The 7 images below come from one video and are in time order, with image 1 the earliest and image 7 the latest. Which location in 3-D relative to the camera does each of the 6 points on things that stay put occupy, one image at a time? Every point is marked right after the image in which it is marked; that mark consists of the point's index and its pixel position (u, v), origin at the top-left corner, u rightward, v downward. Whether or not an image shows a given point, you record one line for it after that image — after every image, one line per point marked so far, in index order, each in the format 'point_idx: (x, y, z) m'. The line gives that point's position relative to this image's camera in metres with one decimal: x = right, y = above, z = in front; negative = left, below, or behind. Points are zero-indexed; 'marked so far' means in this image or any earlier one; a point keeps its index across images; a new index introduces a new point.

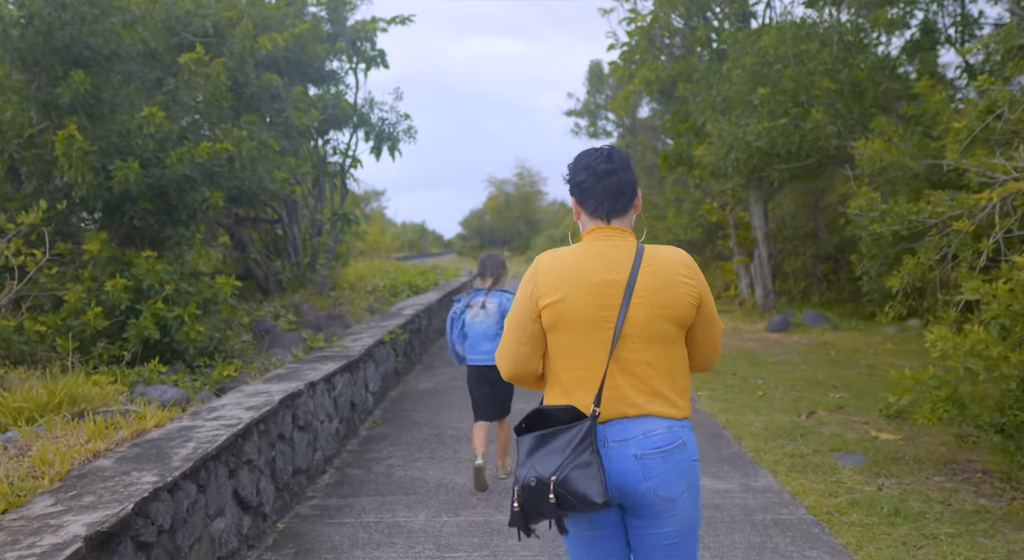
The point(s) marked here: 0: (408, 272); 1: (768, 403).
0: (-2.4, +0.2, +18.5) m
1: (+2.4, -1.1, +7.4) m
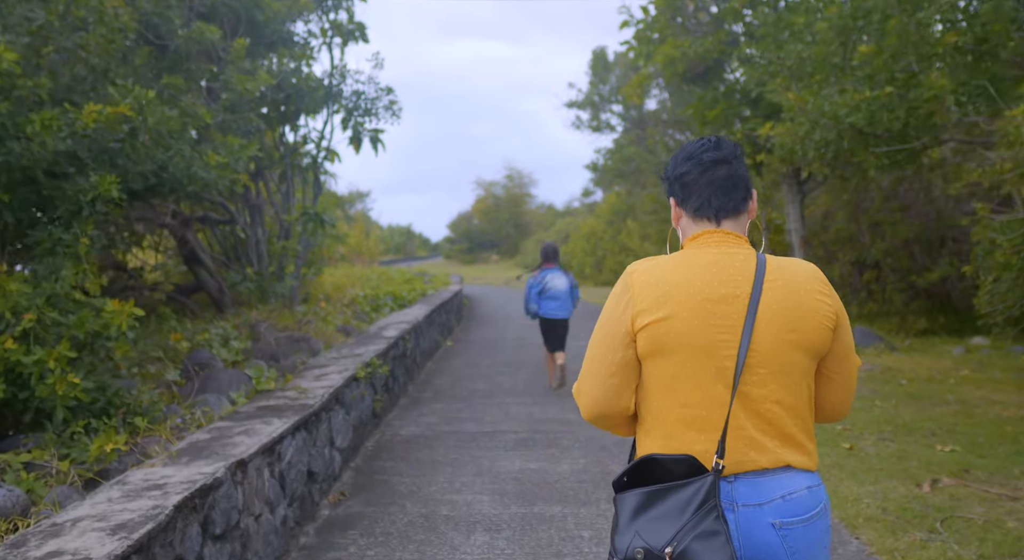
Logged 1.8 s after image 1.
0: (-2.4, 0.0, +16.6) m
1: (+2.5, -1.3, +5.6) m
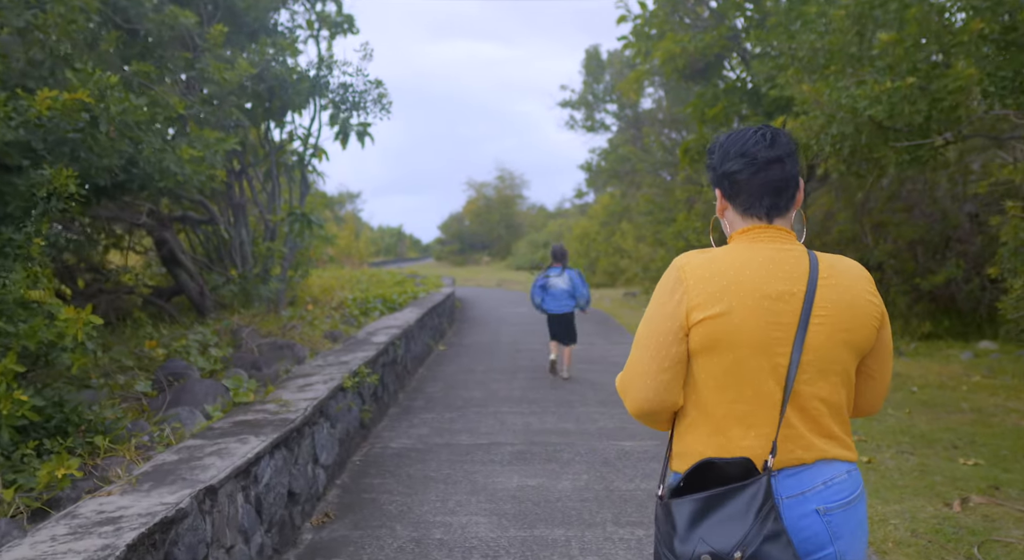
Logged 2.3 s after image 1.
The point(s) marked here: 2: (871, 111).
0: (-2.6, -0.1, +16.2) m
1: (+2.4, -1.3, +5.3) m
2: (+2.5, +1.2, +5.7) m
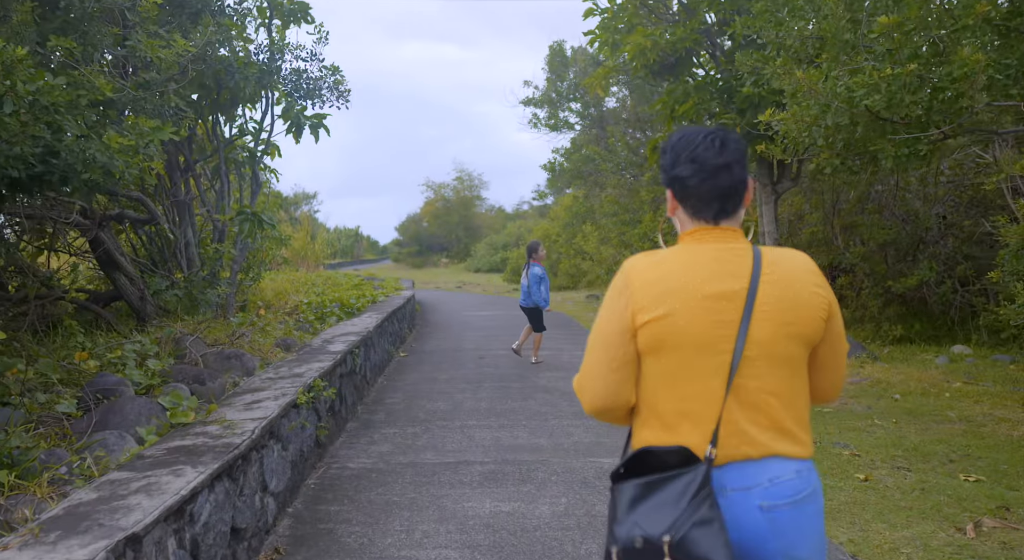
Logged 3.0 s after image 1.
0: (-3.3, -0.1, +15.6) m
1: (+2.3, -1.3, +4.9) m
2: (+2.3, +1.2, +5.3) m
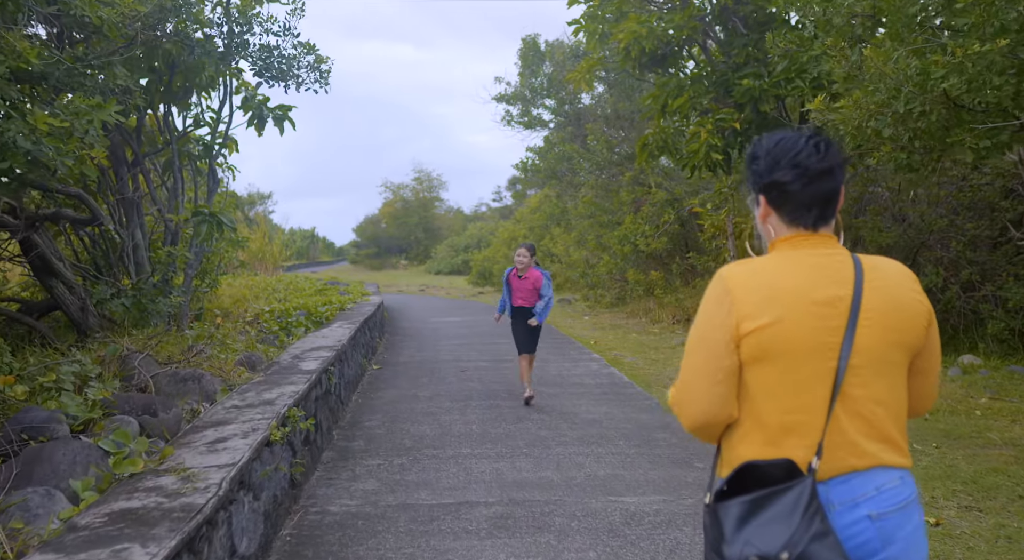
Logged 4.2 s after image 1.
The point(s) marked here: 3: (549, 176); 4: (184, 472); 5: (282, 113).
0: (-3.8, -0.2, +14.5) m
1: (+2.4, -1.4, +4.2) m
2: (+2.4, +1.1, +4.6) m
3: (+0.9, +2.4, +19.0) m
4: (-1.5, -0.9, +3.7) m
5: (-2.5, +1.8, +8.8) m
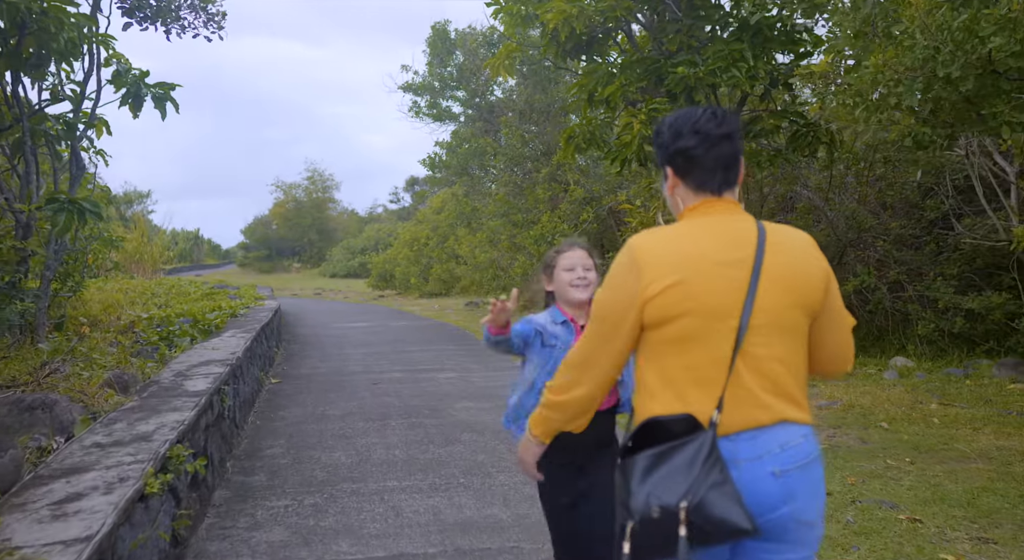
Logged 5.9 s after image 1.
0: (-5.3, -0.3, +13.0) m
1: (+2.2, -1.4, +3.6) m
2: (+2.2, +1.1, +4.0) m
3: (-1.2, +2.4, +18.0) m
4: (-1.6, -0.9, +2.6) m
5: (-3.3, +1.8, +7.5) m
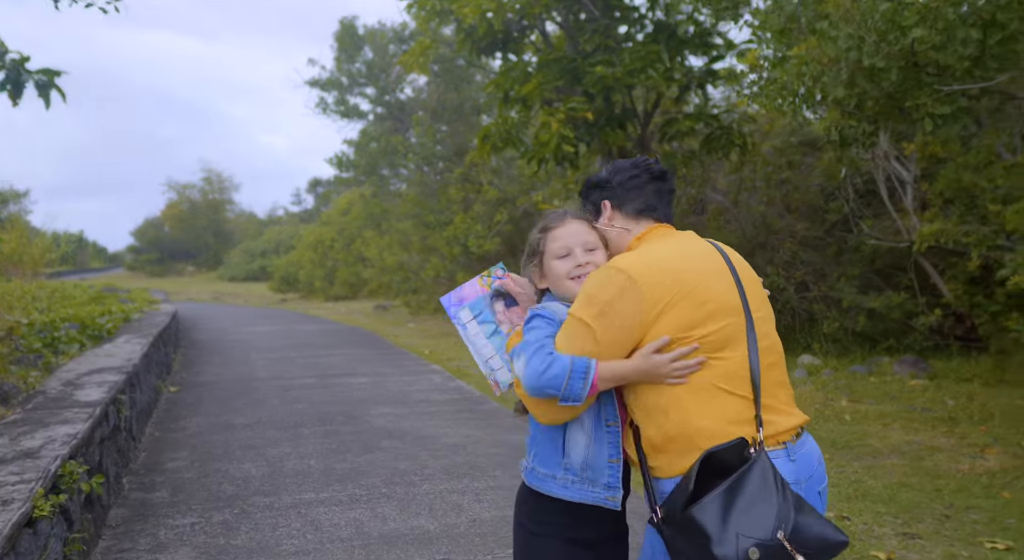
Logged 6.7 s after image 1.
0: (-6.6, -0.3, +12.1) m
1: (+1.9, -1.4, +3.6) m
2: (+1.8, +1.1, +4.1) m
3: (-3.2, +2.3, +17.6) m
4: (-1.7, -0.9, +2.2) m
5: (-4.0, +1.7, +6.8) m
